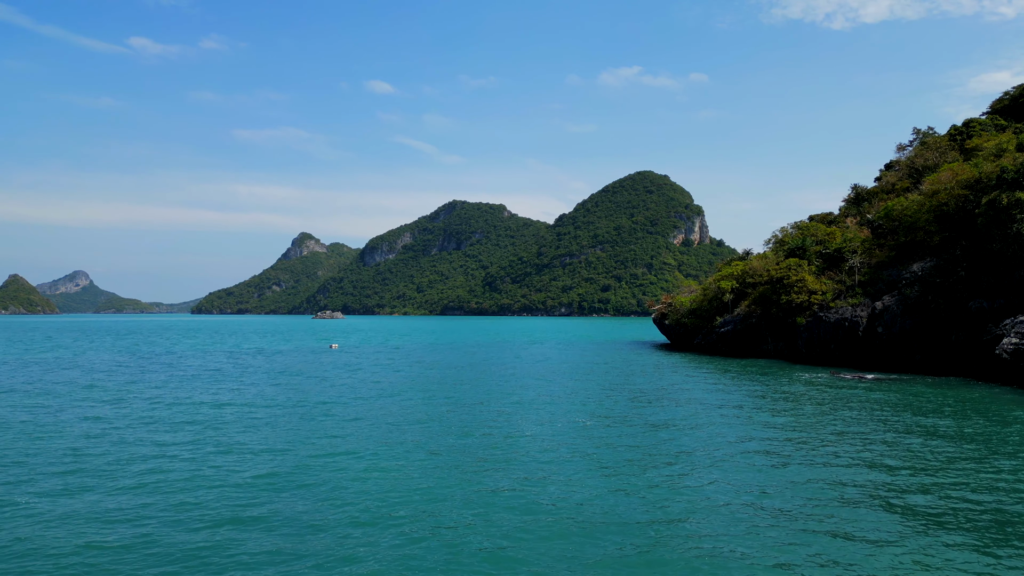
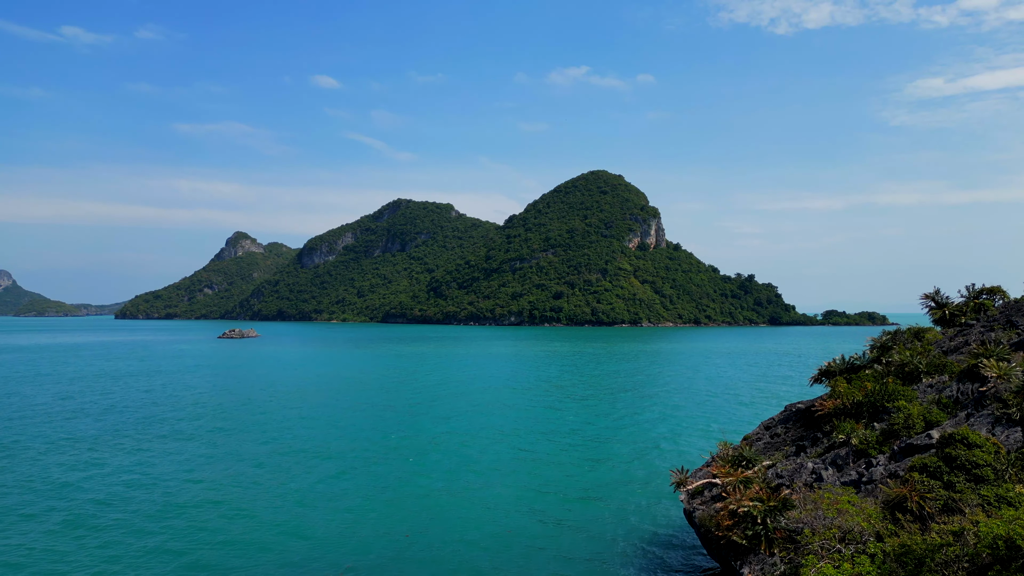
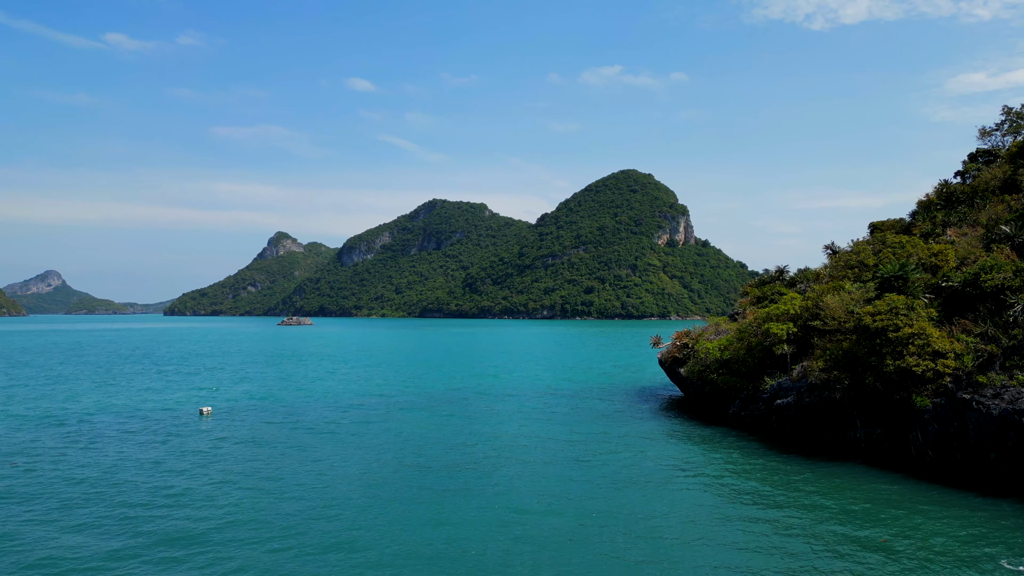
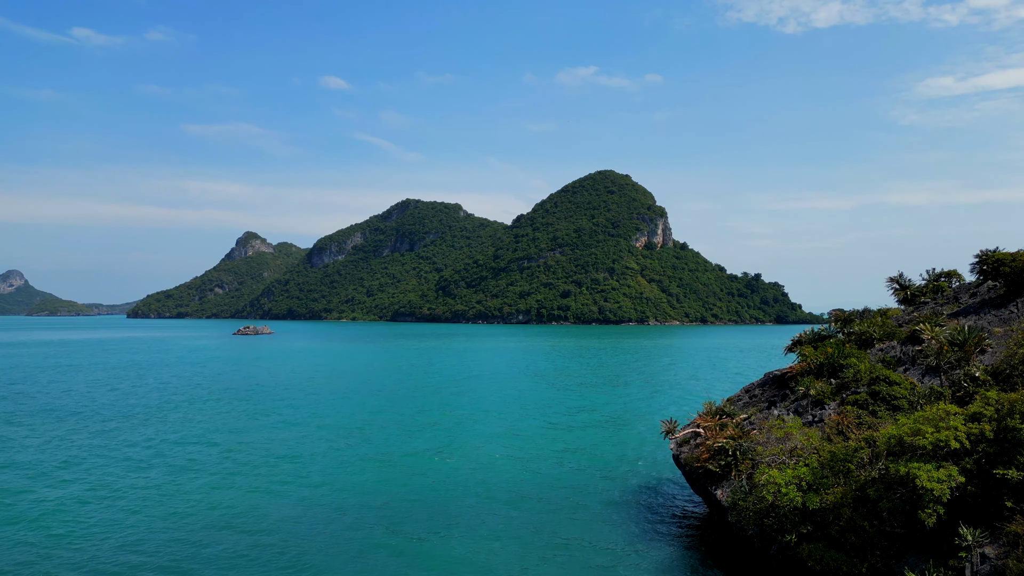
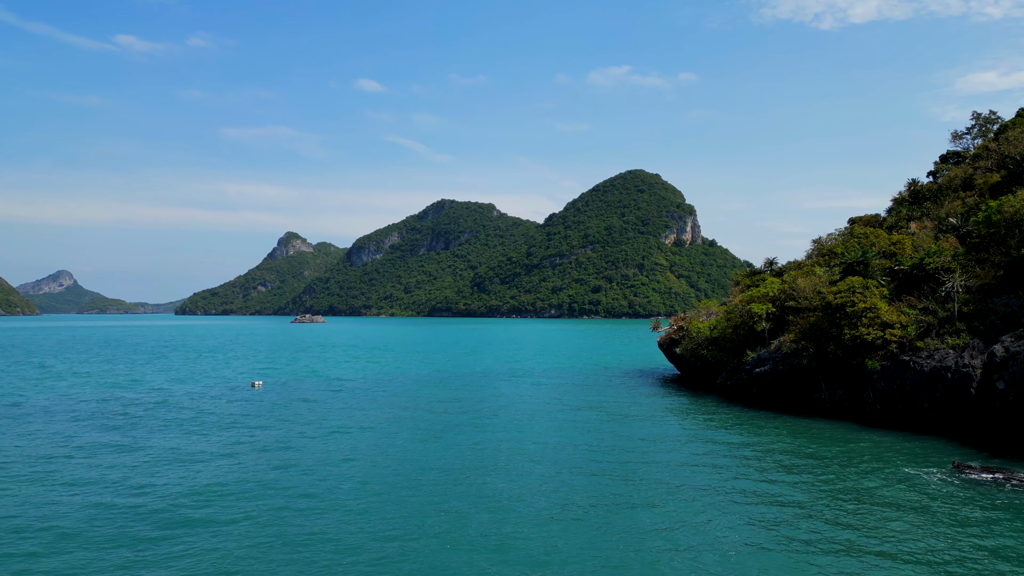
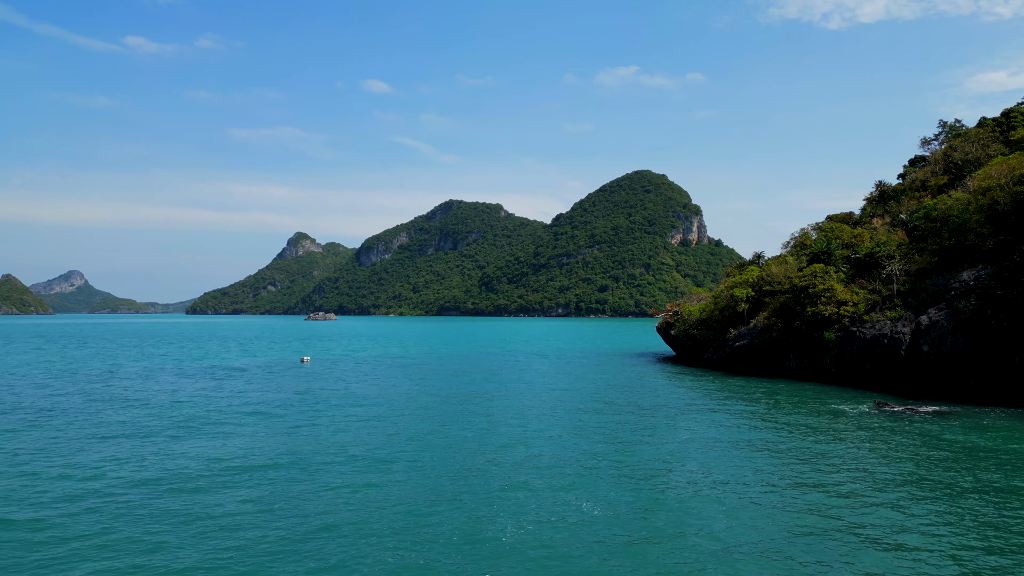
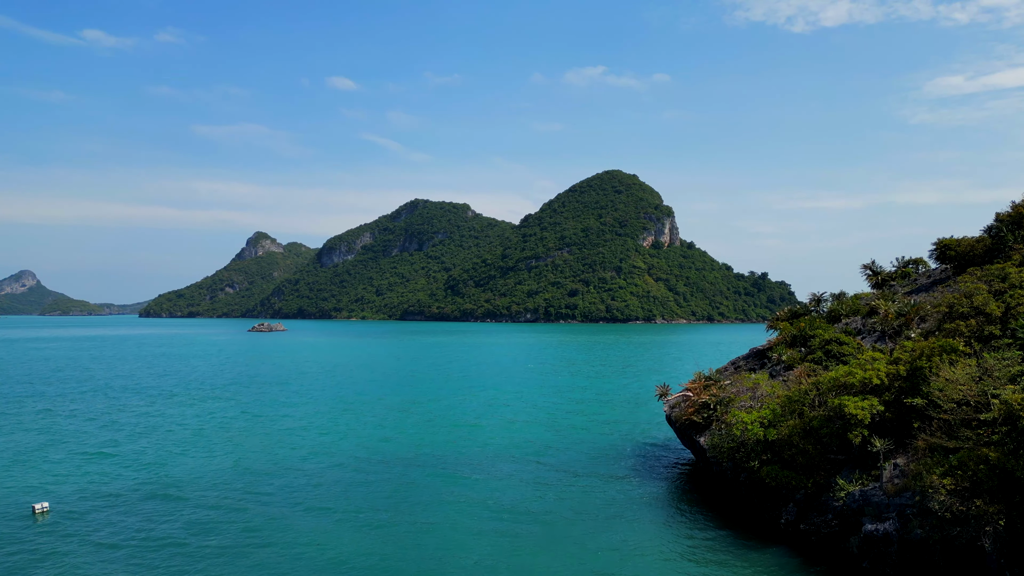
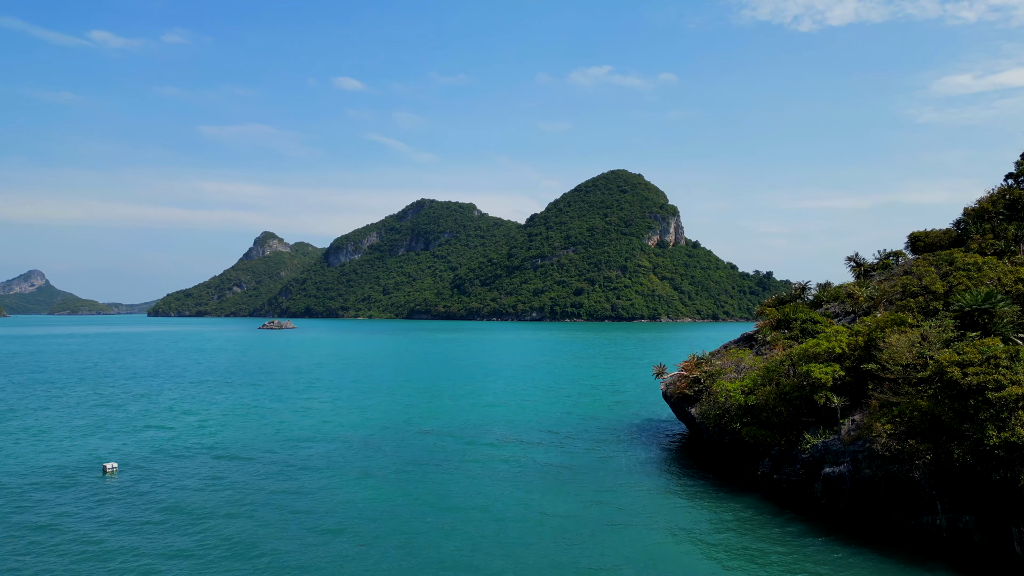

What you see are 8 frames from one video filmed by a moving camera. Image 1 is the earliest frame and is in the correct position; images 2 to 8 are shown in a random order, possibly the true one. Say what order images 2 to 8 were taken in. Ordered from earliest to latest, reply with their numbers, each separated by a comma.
6, 5, 3, 8, 7, 4, 2
